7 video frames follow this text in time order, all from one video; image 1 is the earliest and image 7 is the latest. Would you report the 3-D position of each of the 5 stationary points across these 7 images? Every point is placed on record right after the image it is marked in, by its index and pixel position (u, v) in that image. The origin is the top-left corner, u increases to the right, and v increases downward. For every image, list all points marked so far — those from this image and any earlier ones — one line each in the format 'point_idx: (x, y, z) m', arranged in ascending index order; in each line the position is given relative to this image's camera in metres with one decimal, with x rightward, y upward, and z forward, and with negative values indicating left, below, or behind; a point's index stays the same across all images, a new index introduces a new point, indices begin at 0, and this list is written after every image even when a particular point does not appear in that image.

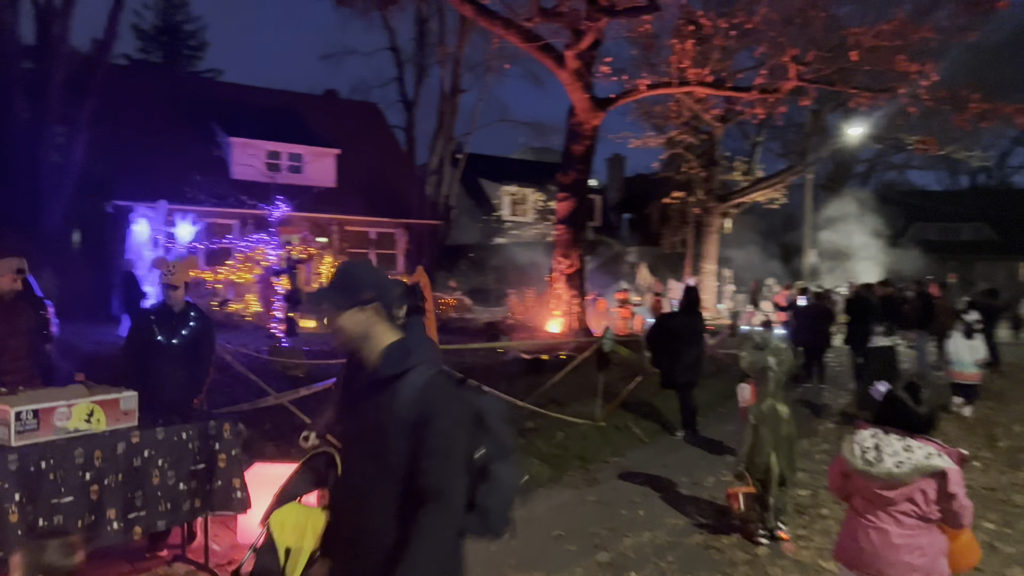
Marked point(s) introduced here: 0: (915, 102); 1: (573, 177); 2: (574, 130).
0: (+8.1, +3.8, +16.6) m
1: (+1.2, +2.2, +16.0) m
2: (+1.2, +3.1, +15.9) m
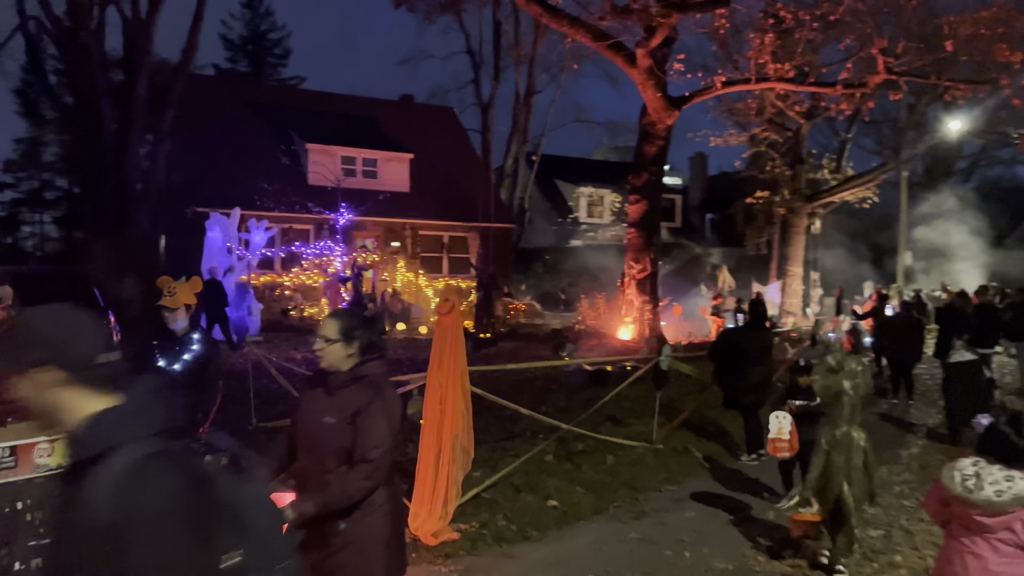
0: (+9.5, +3.6, +15.3) m
1: (+2.5, +2.0, +15.5) m
2: (+2.5, +3.0, +15.4) m
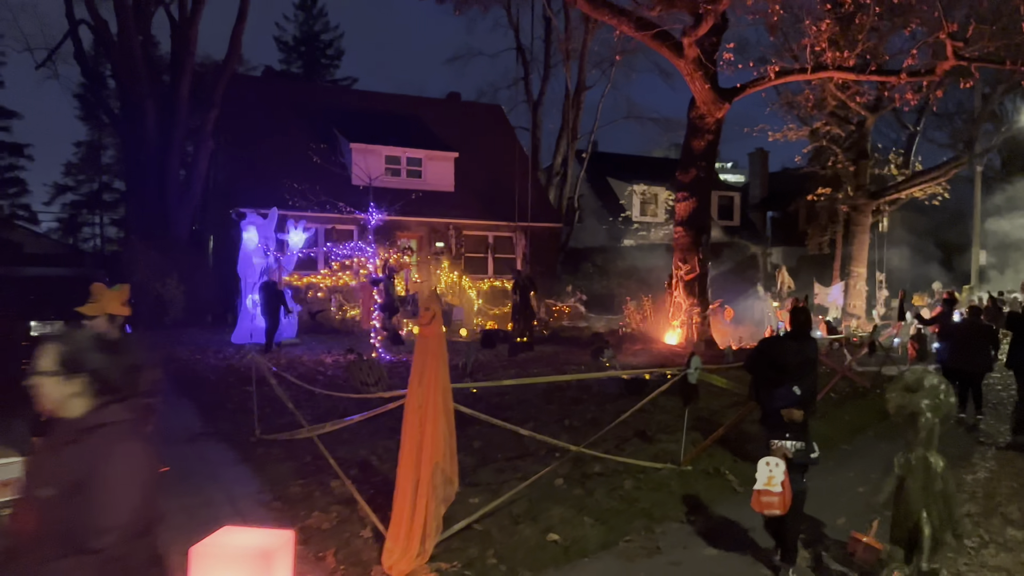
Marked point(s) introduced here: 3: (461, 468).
0: (+10.2, +3.6, +14.1) m
1: (+3.3, +2.0, +14.7) m
2: (+3.3, +2.9, +14.6) m
3: (-0.4, -1.3, +5.8) m
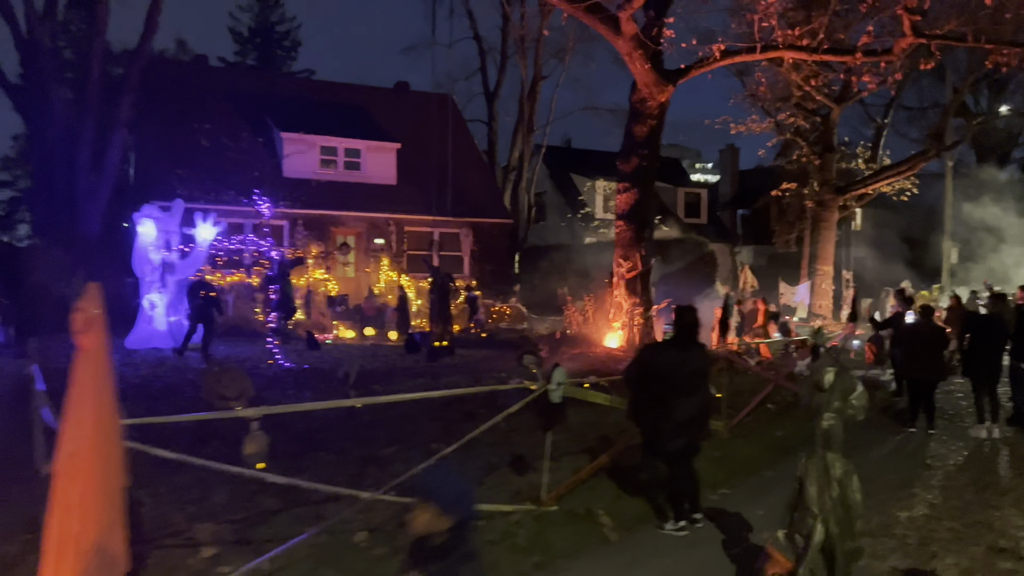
0: (+9.0, +3.6, +13.0) m
1: (+2.0, +2.0, +13.5) m
2: (+2.0, +2.9, +13.5) m
3: (-1.4, -1.2, +4.5) m
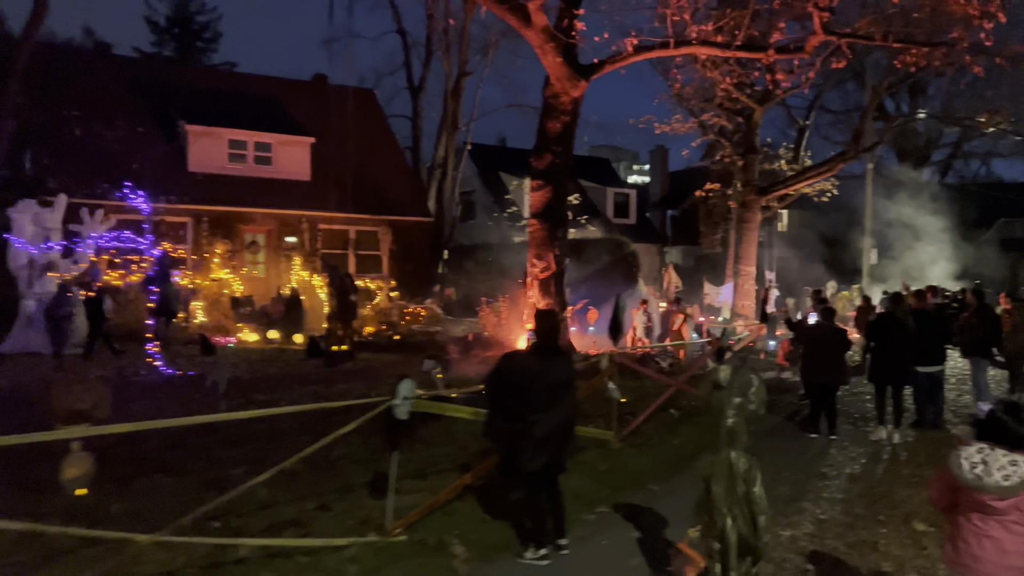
0: (+7.5, +3.6, +13.1) m
1: (+0.6, +2.0, +13.1) m
2: (+0.6, +2.9, +13.0) m
3: (-2.2, -1.3, +3.9) m
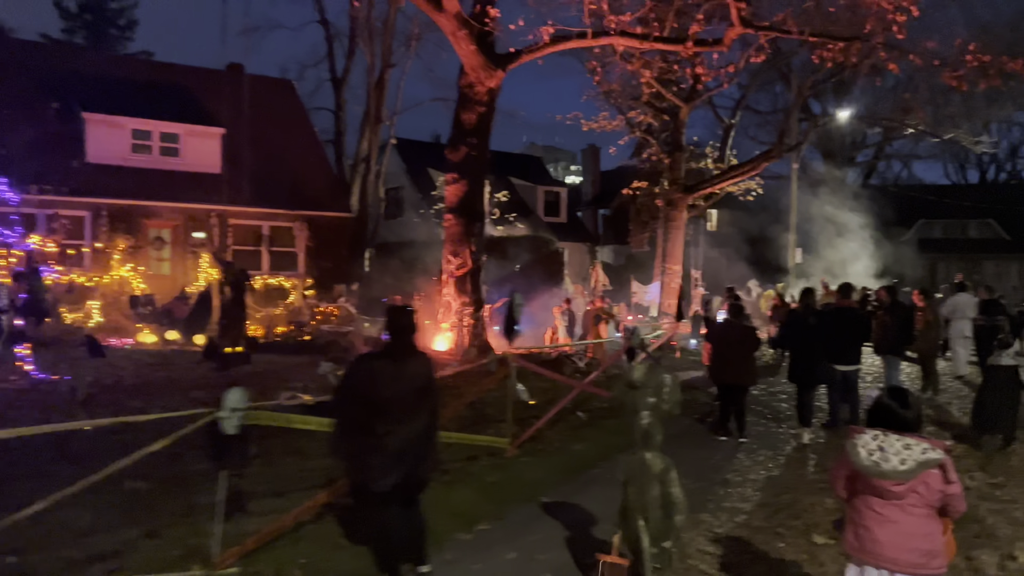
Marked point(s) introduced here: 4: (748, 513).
0: (+6.2, +3.7, +13.1) m
1: (-0.8, +2.1, +12.6) m
2: (-0.7, +3.0, +12.5) m
3: (-2.9, -1.2, +3.2) m
4: (+1.5, -1.4, +5.2) m
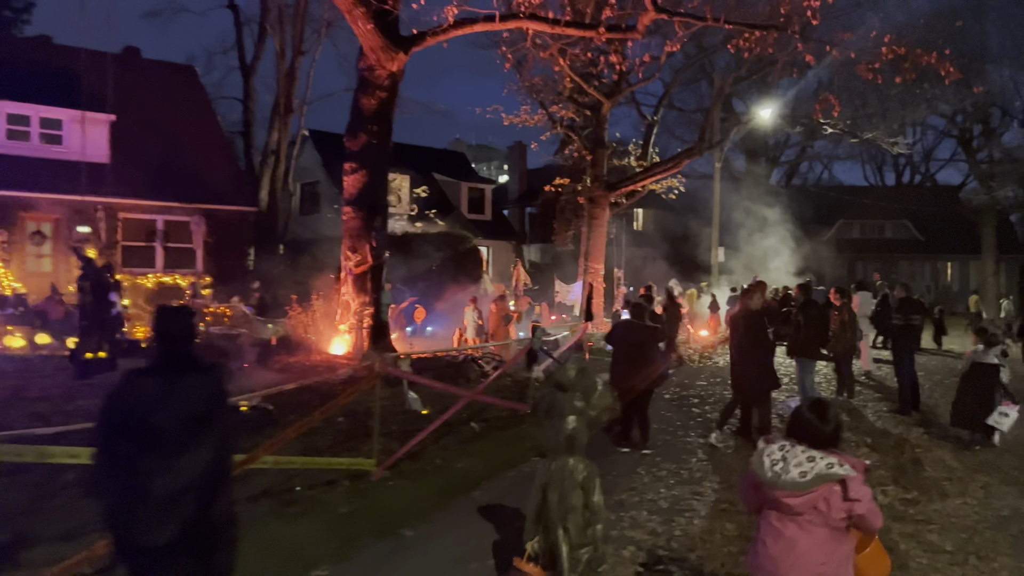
0: (+4.7, +3.7, +12.8) m
1: (-2.2, +2.1, +11.7) m
2: (-2.1, +3.0, +11.6) m
3: (-3.5, -1.2, +2.1) m
4: (+0.7, -1.4, +4.6) m
